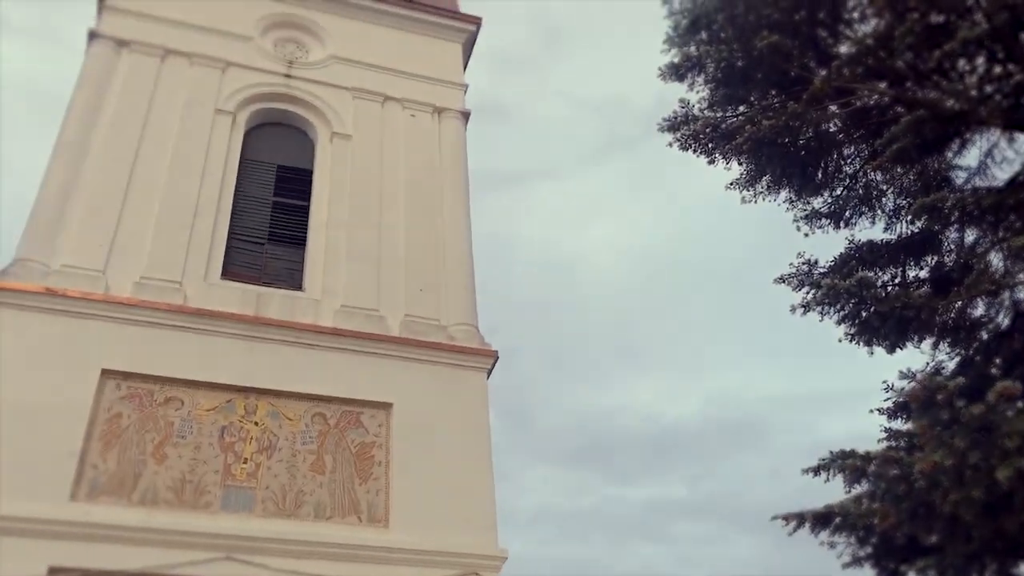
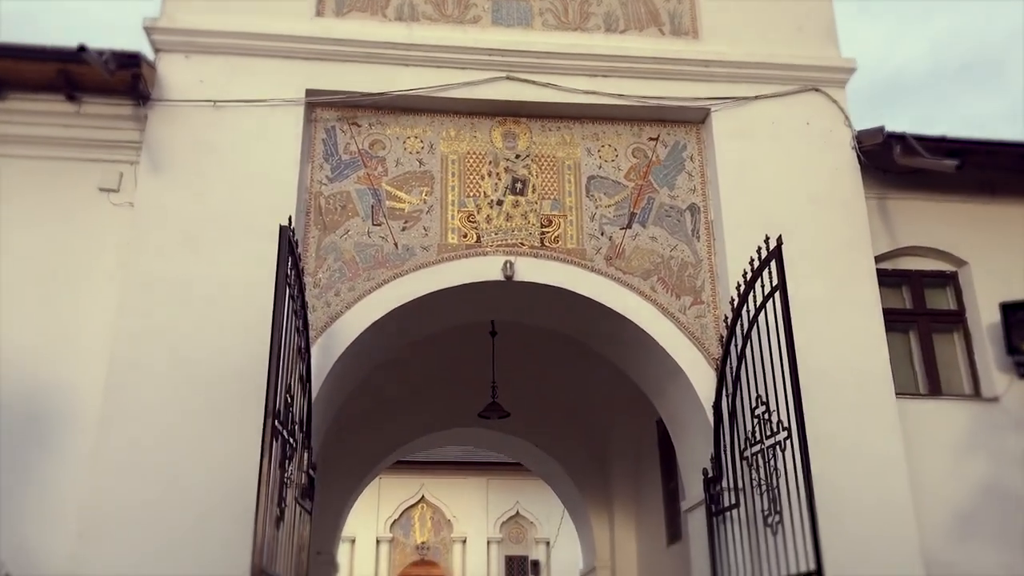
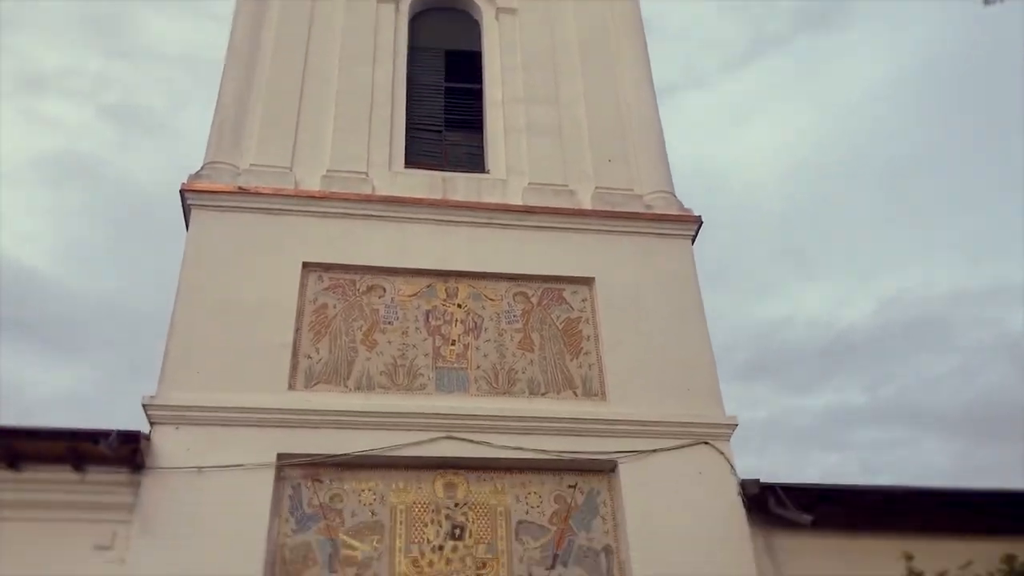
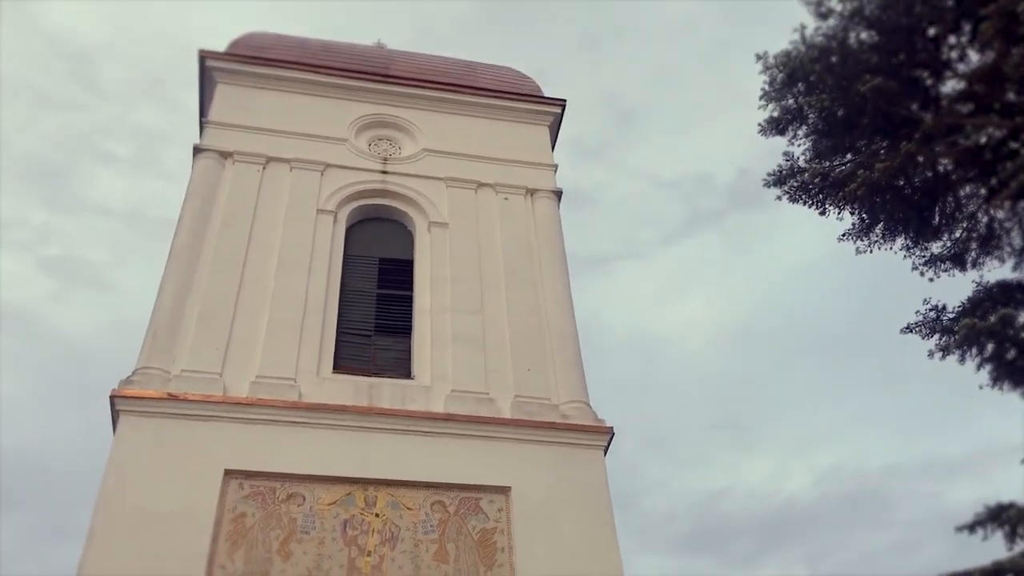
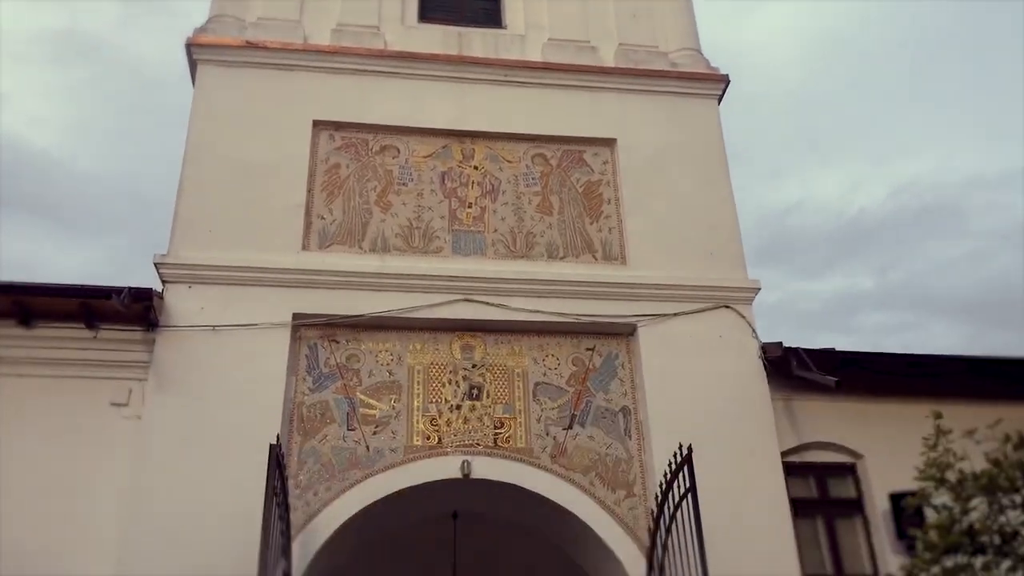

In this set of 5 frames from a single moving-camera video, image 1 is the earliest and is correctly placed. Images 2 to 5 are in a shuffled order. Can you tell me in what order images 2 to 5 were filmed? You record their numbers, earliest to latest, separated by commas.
4, 3, 5, 2
